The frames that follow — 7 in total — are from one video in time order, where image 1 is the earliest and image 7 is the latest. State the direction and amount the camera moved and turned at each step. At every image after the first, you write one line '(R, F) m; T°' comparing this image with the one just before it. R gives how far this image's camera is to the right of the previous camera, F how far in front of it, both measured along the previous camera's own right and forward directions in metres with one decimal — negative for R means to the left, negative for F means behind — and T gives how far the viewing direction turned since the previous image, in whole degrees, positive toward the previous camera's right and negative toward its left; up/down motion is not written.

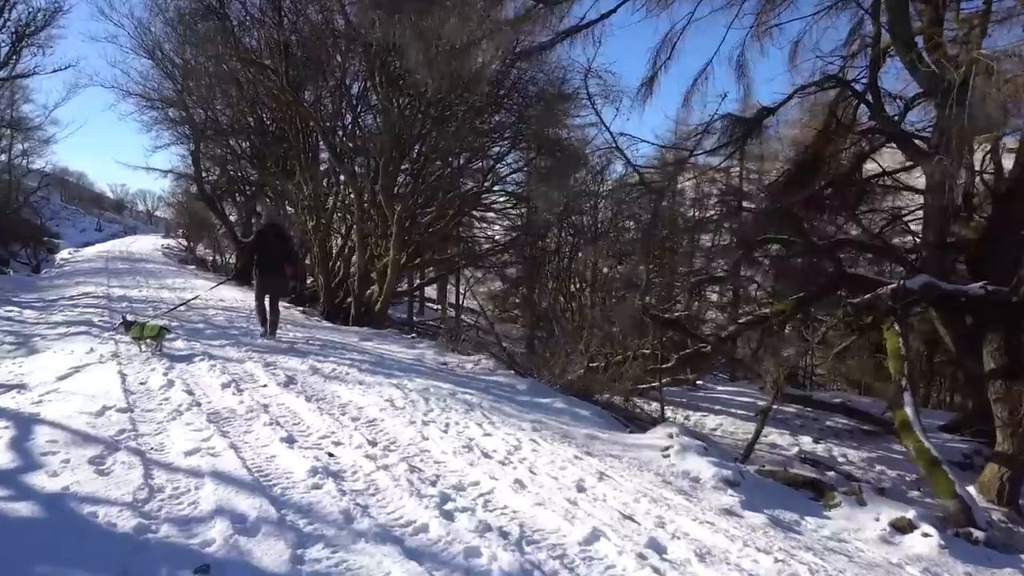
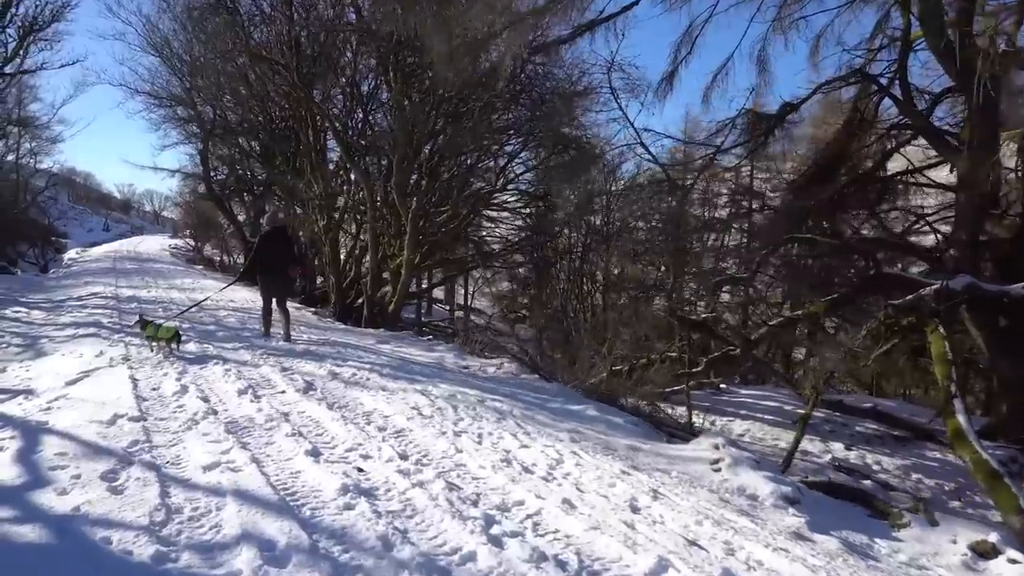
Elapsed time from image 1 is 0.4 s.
(-0.2, +0.3) m; 0°
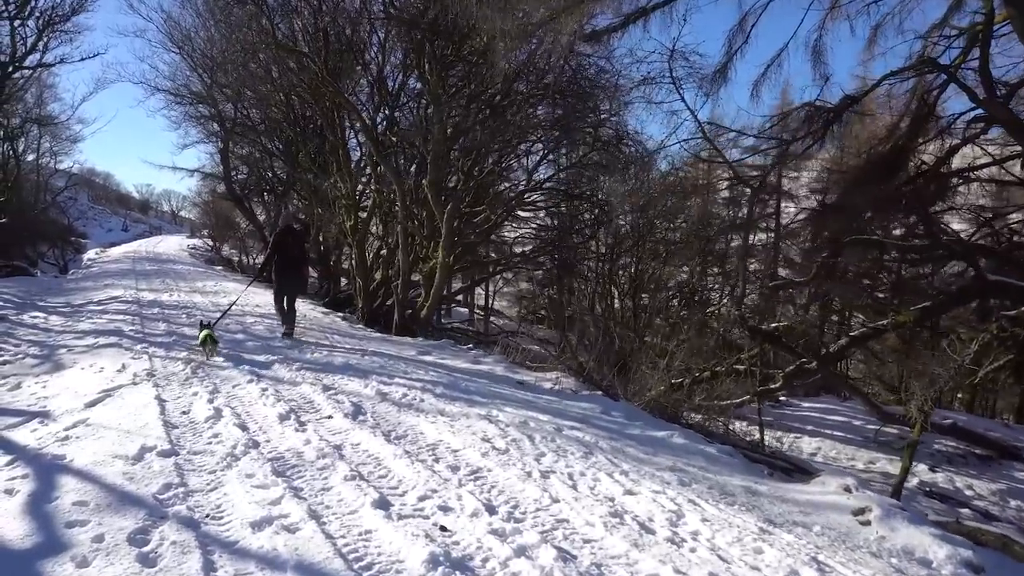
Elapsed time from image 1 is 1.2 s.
(-0.5, +0.7) m; -1°
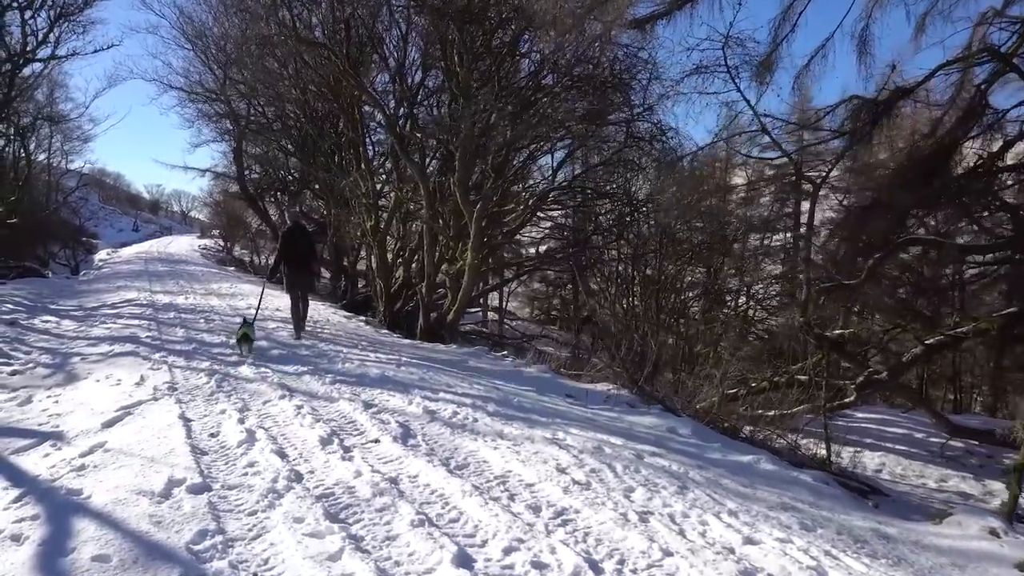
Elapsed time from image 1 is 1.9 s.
(-0.4, +0.6) m; -1°
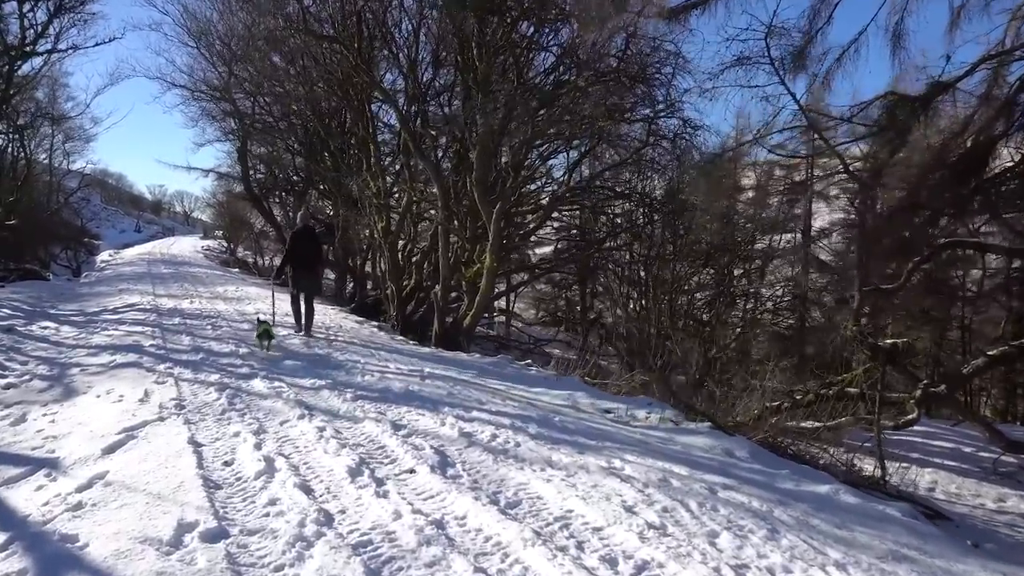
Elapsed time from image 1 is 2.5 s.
(-0.3, +0.5) m; 0°
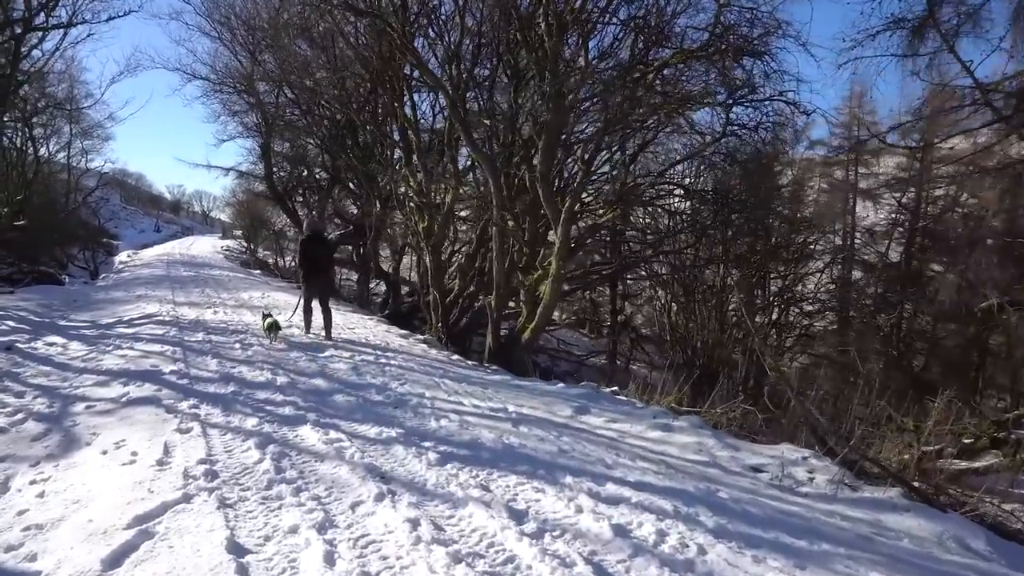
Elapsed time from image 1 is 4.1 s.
(-0.8, +1.4) m; -1°
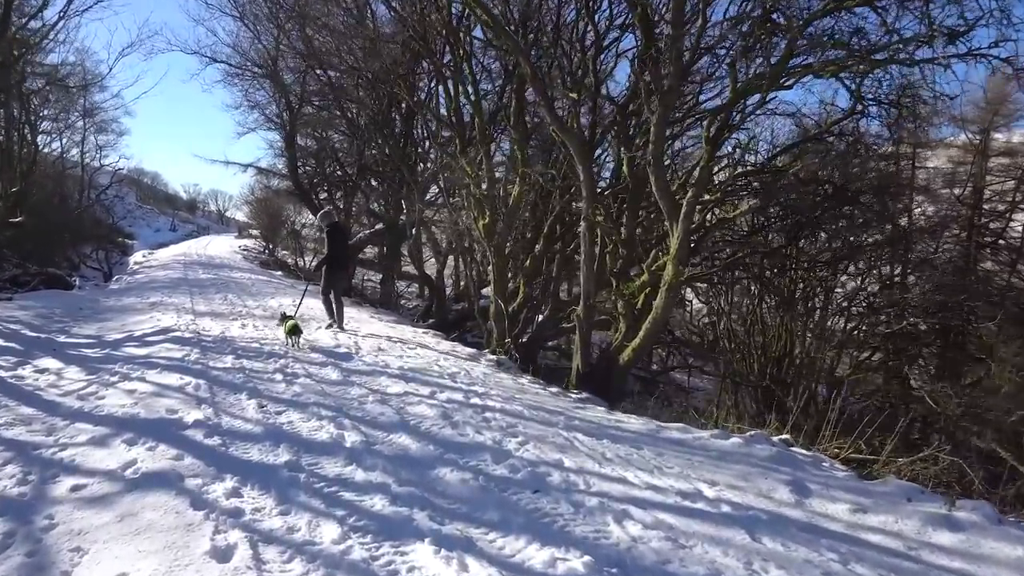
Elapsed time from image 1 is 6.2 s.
(-1.1, +1.9) m; -1°
